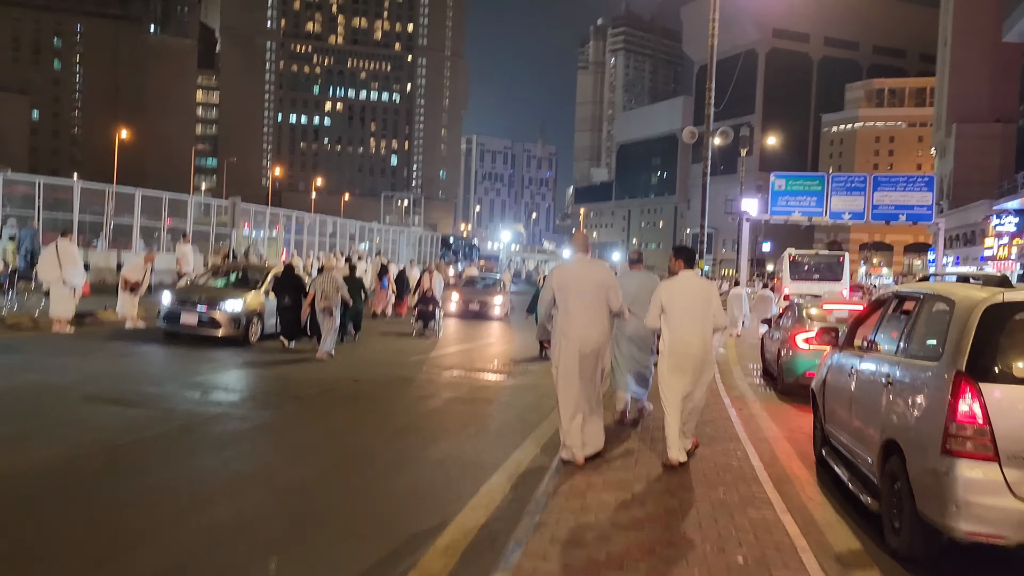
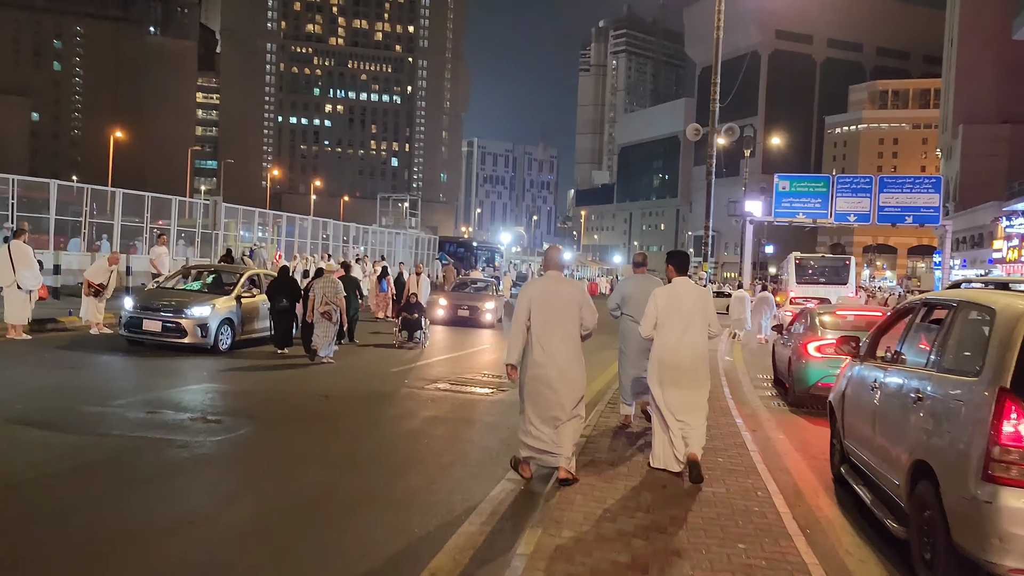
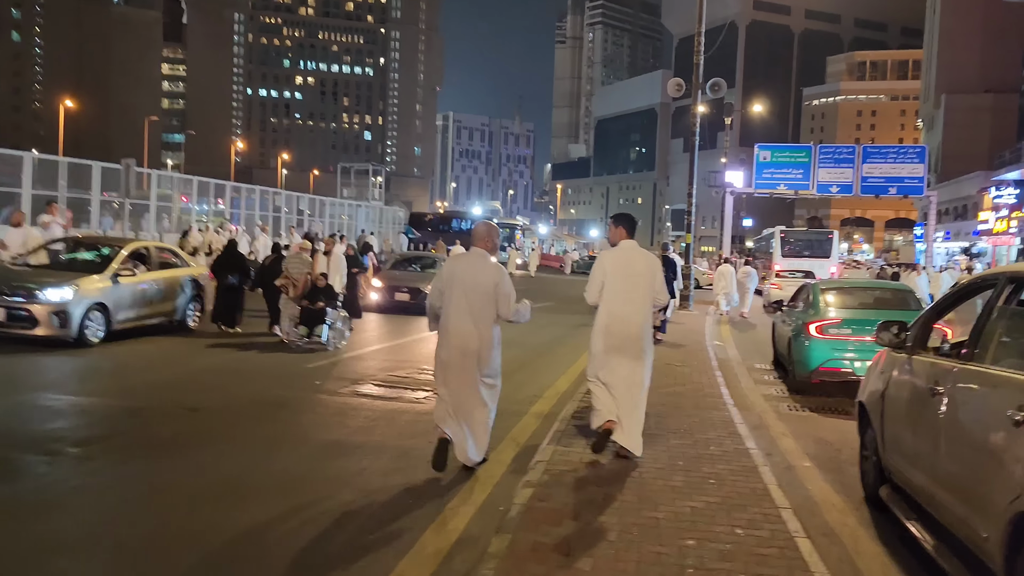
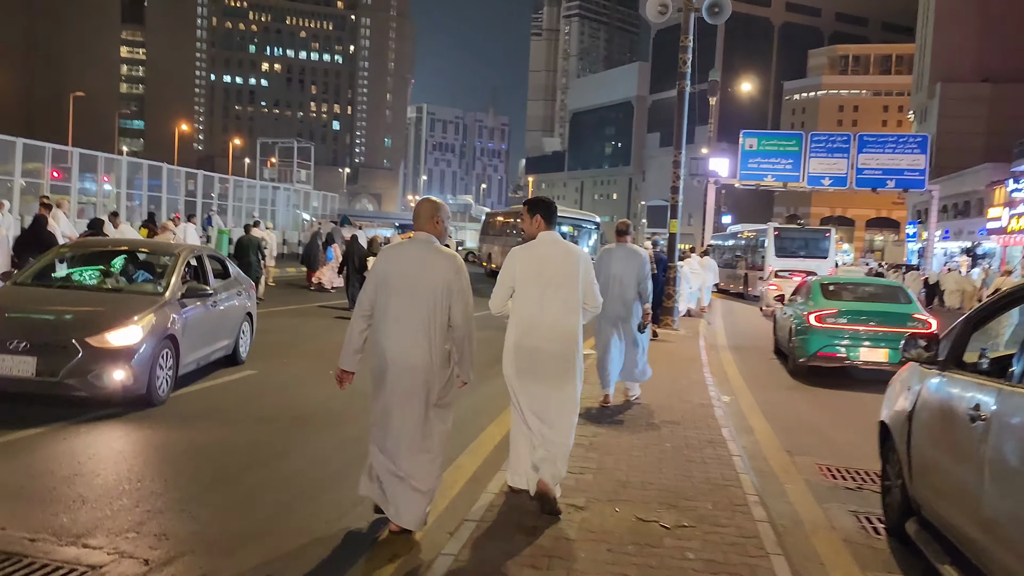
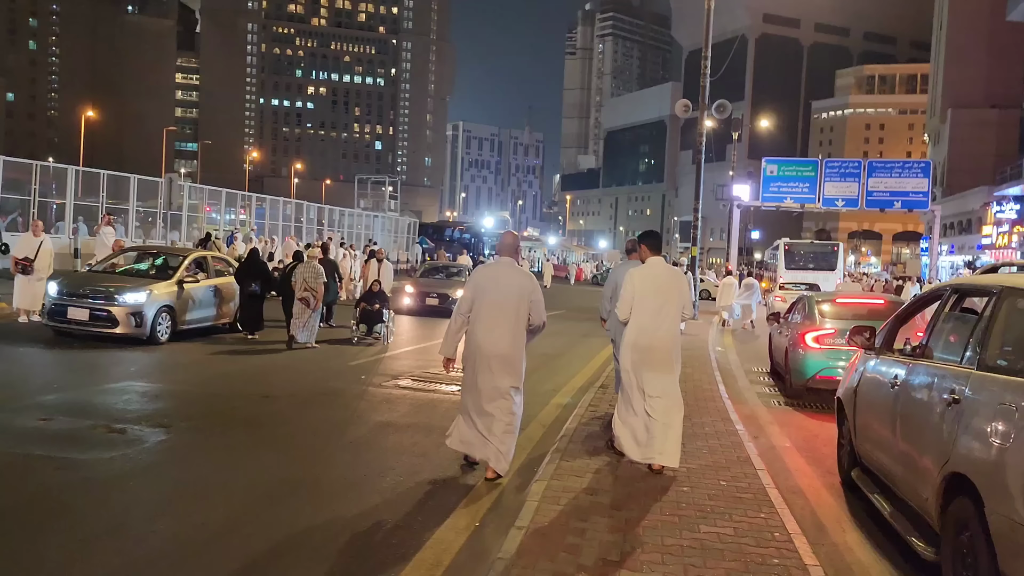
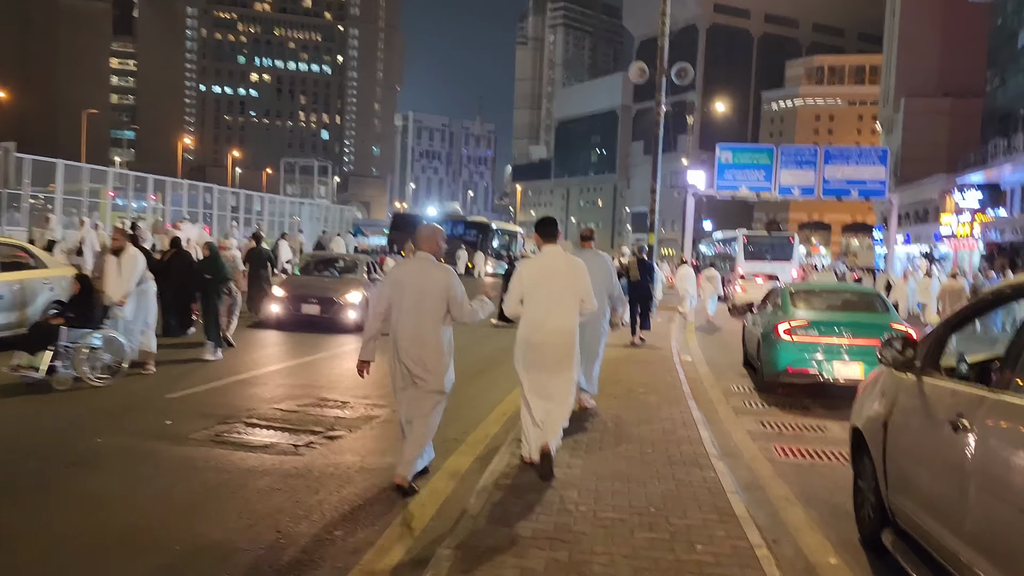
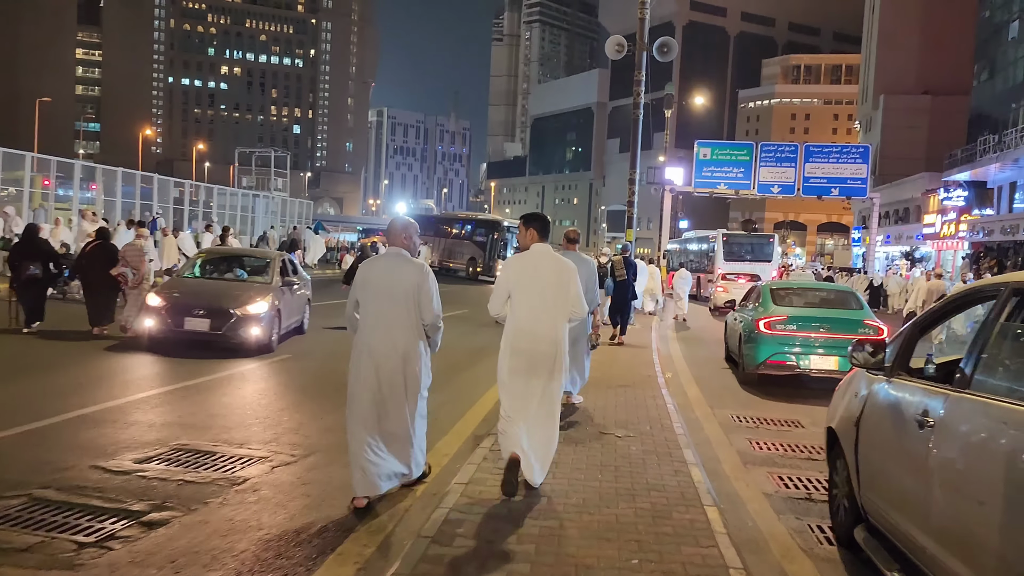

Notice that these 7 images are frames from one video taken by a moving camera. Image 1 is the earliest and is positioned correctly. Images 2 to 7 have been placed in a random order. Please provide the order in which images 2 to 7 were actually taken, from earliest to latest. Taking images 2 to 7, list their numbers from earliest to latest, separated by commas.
2, 5, 3, 6, 7, 4
